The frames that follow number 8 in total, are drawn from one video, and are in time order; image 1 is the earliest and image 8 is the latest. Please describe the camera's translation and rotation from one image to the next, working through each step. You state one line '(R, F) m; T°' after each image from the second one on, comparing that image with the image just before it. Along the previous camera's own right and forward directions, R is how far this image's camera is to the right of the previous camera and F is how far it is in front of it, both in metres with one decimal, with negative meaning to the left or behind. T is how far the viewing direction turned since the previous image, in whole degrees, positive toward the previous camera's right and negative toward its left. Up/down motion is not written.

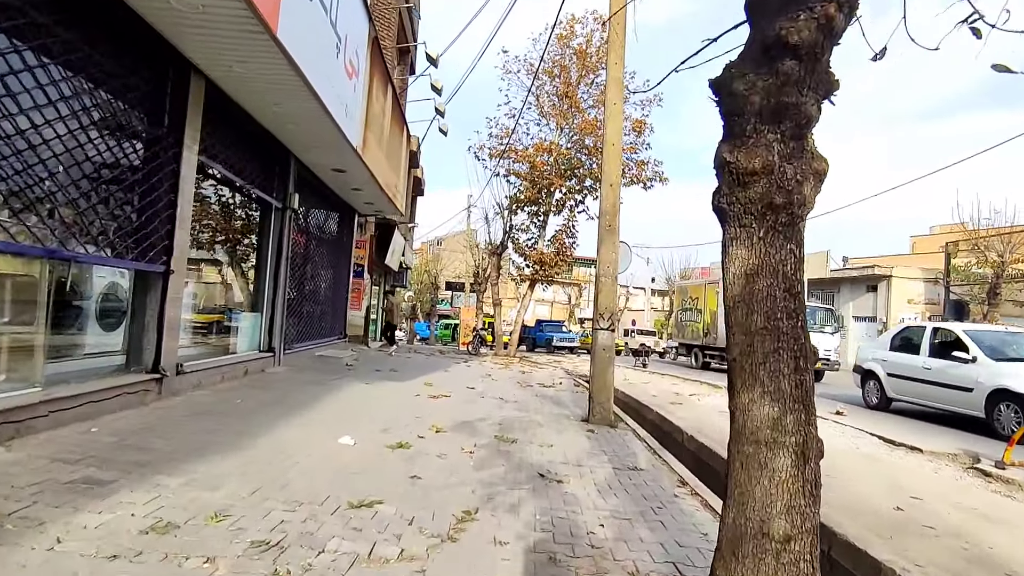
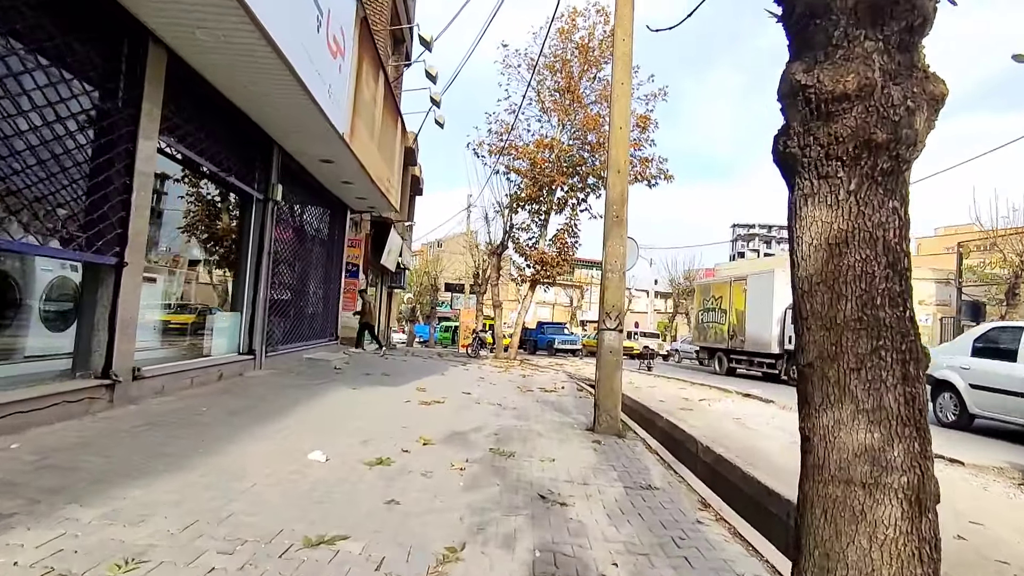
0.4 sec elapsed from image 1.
(0.0, +0.7) m; 0°
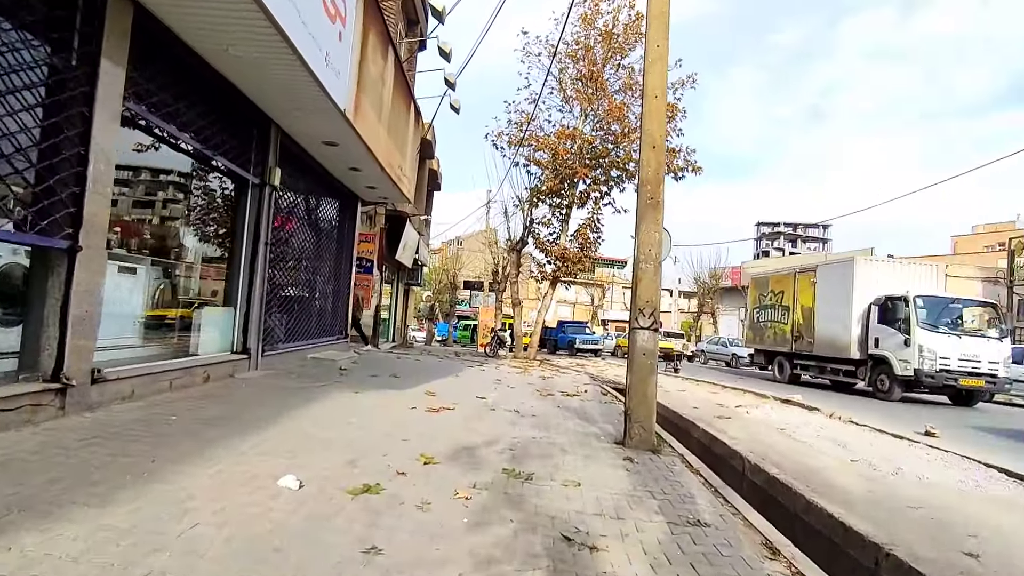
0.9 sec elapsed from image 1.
(0.0, +1.0) m; -2°
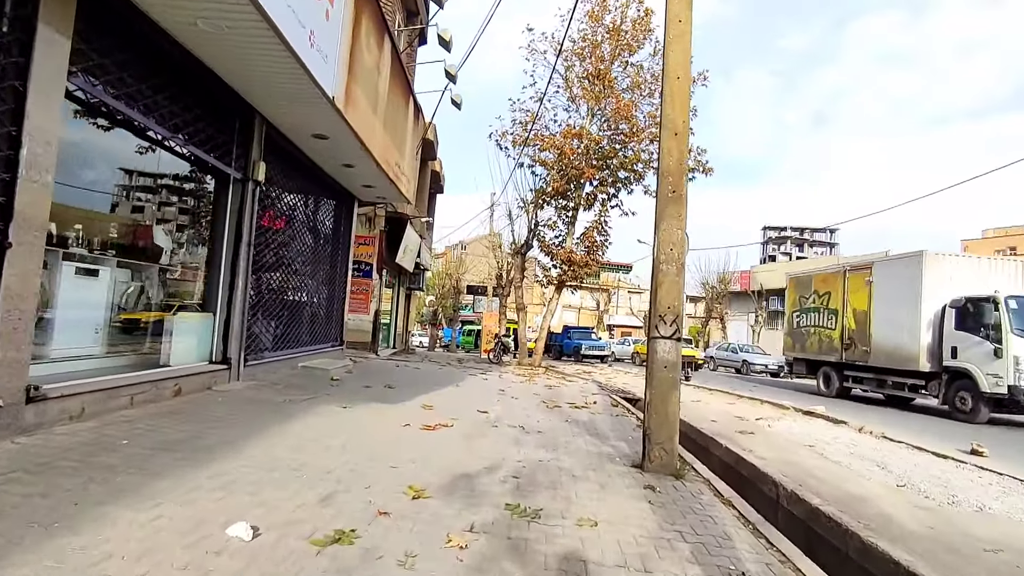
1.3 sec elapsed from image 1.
(0.0, +0.8) m; 0°
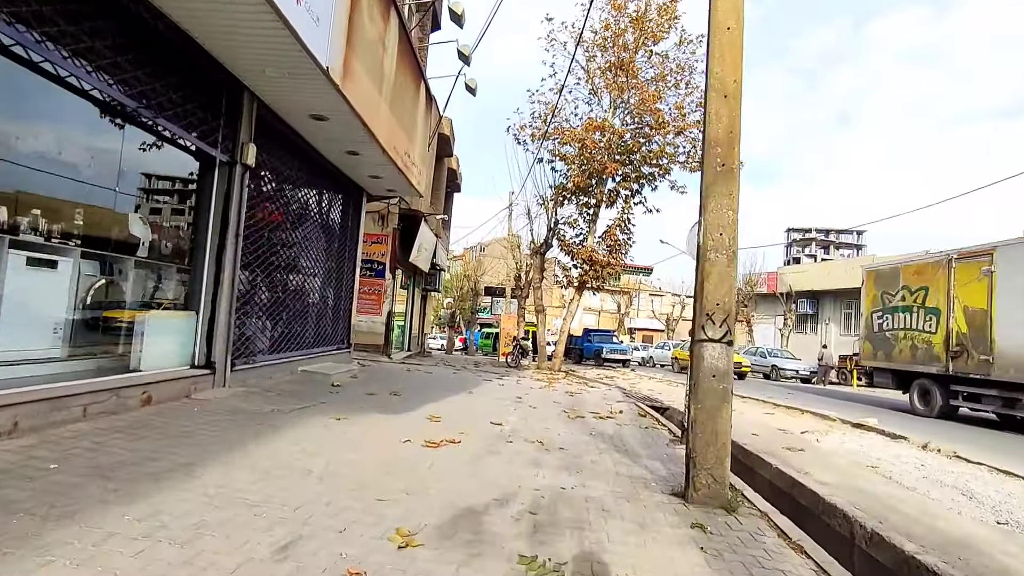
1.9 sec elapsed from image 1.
(0.0, +1.0) m; -2°
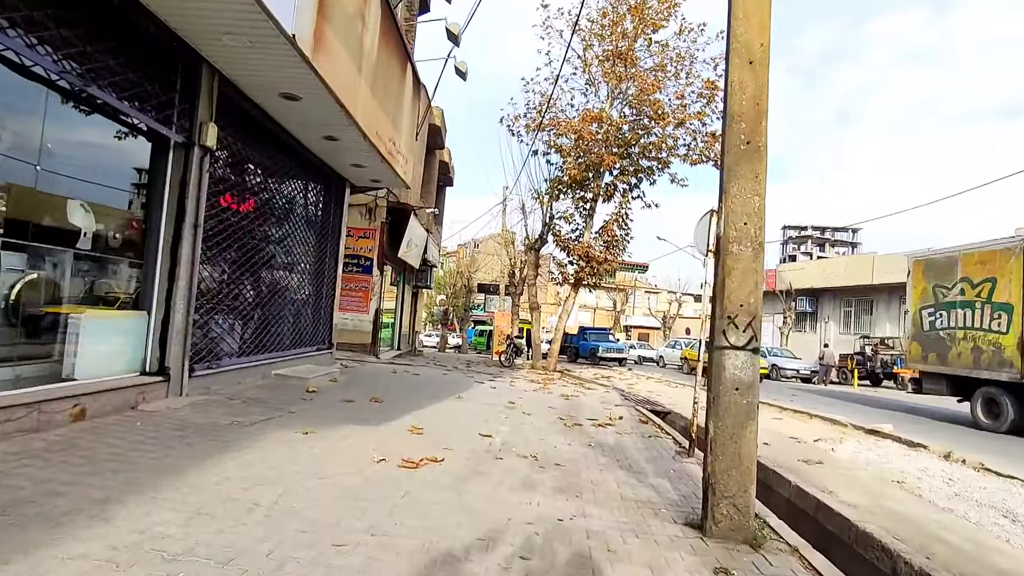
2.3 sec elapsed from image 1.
(0.0, +0.8) m; +1°
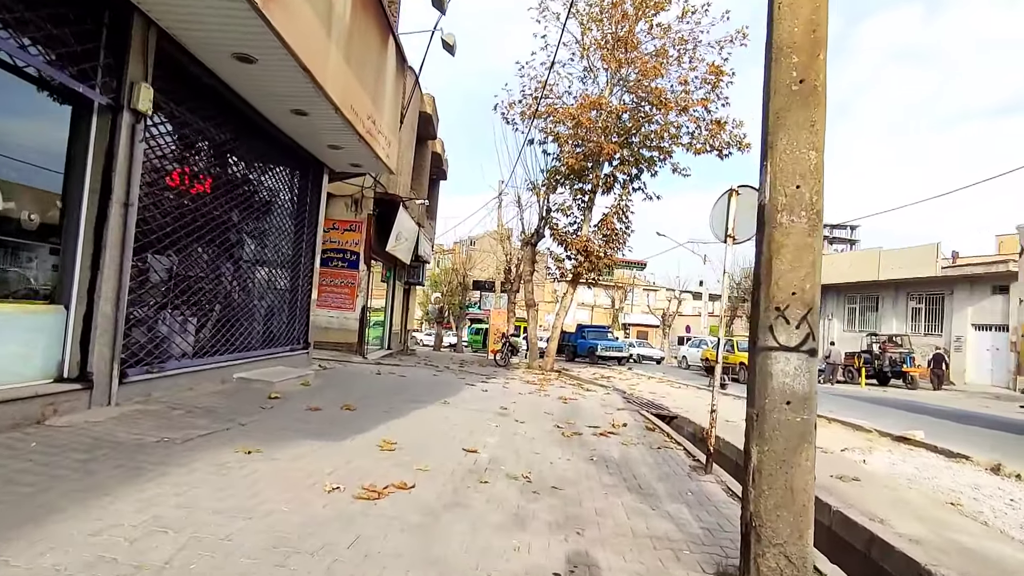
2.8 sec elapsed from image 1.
(+0.1, +1.0) m; 0°
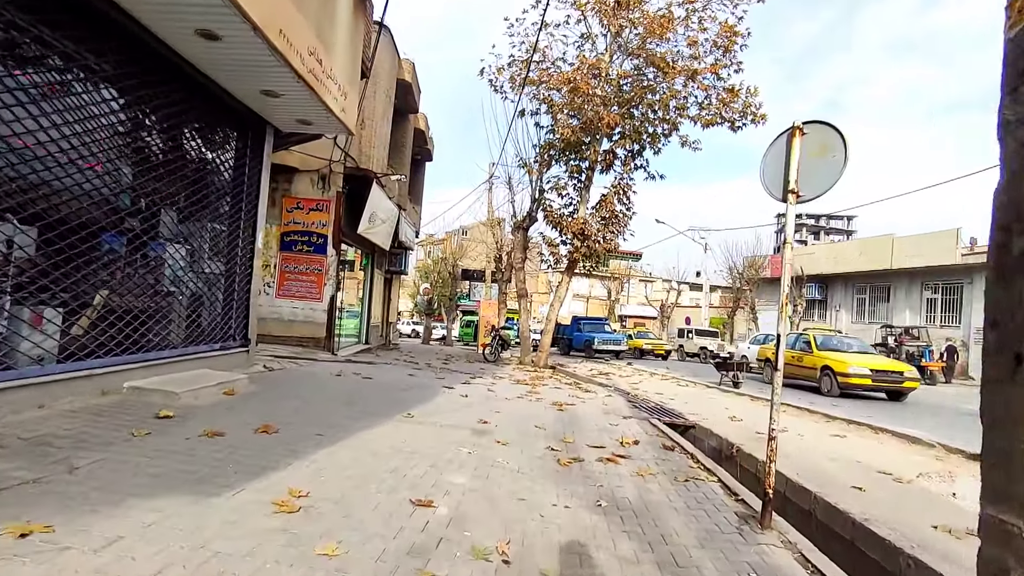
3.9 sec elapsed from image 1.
(+0.2, +2.0) m; +1°
